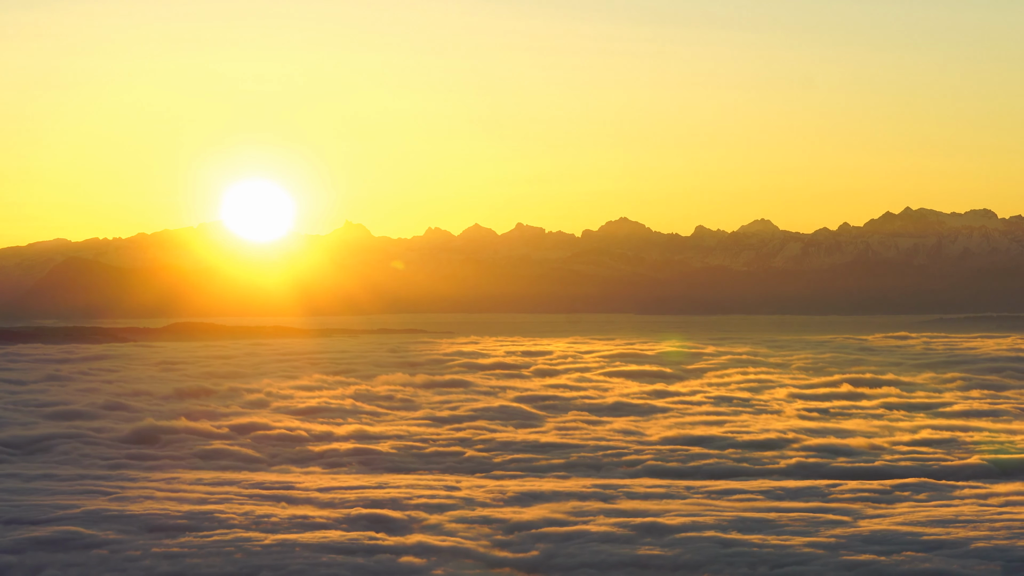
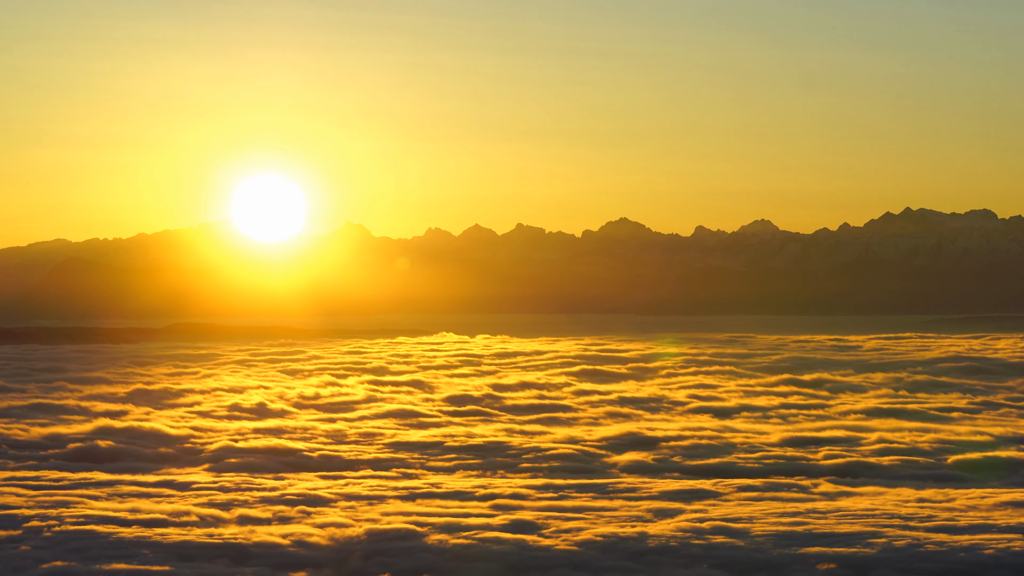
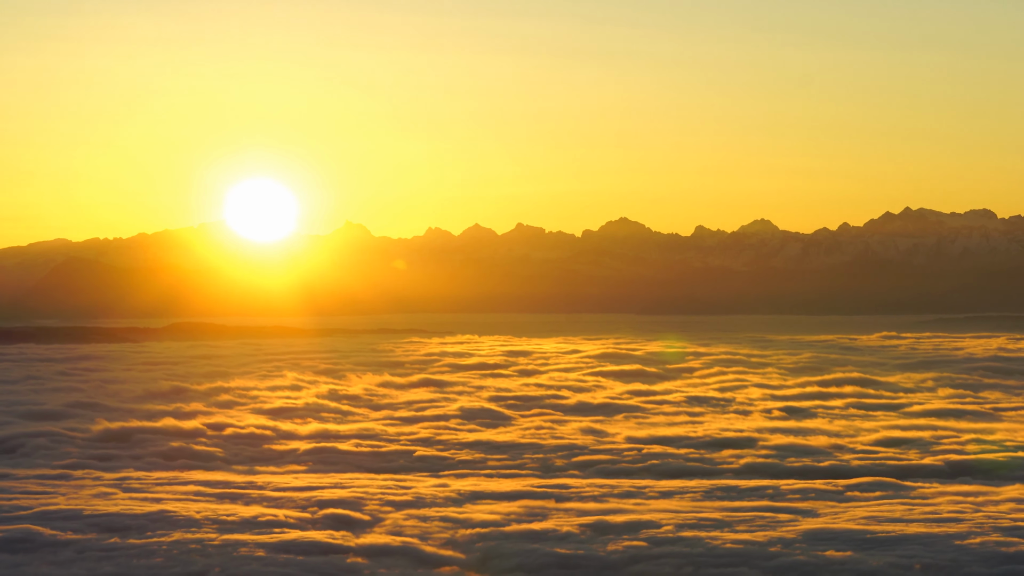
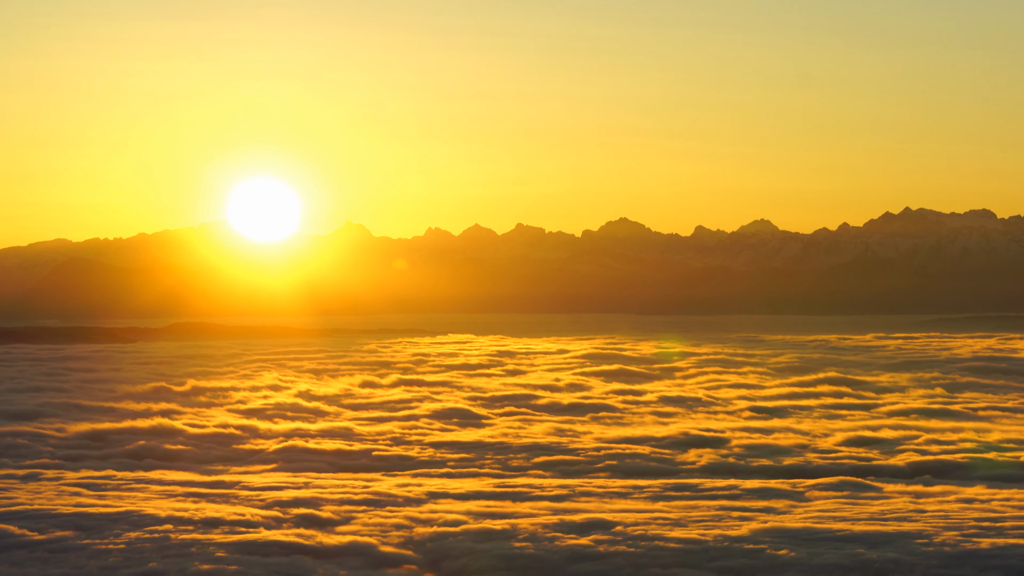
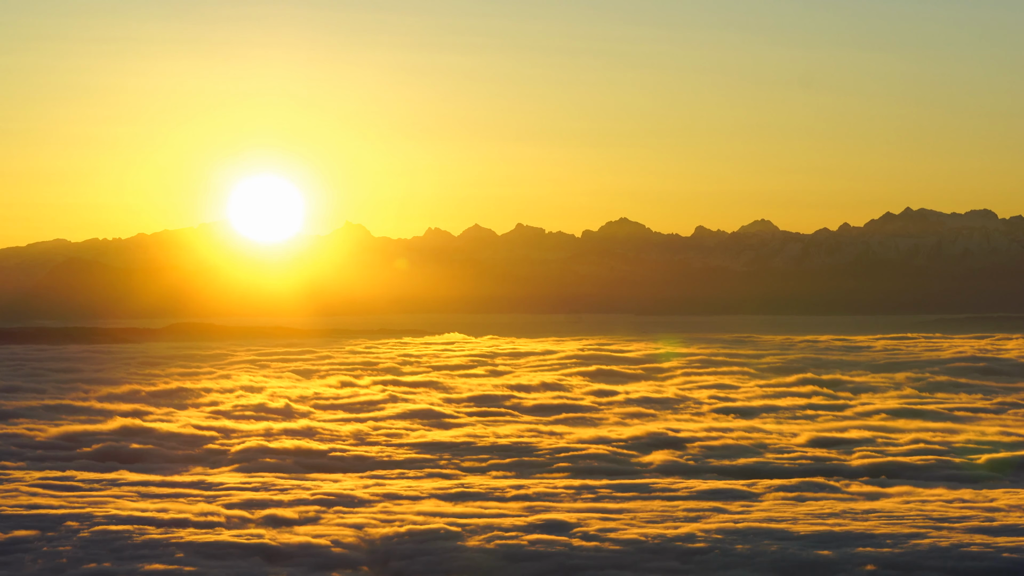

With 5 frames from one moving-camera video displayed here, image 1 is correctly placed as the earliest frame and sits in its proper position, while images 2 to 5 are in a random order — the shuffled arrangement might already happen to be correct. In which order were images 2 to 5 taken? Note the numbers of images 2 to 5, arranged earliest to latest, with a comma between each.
3, 4, 5, 2
